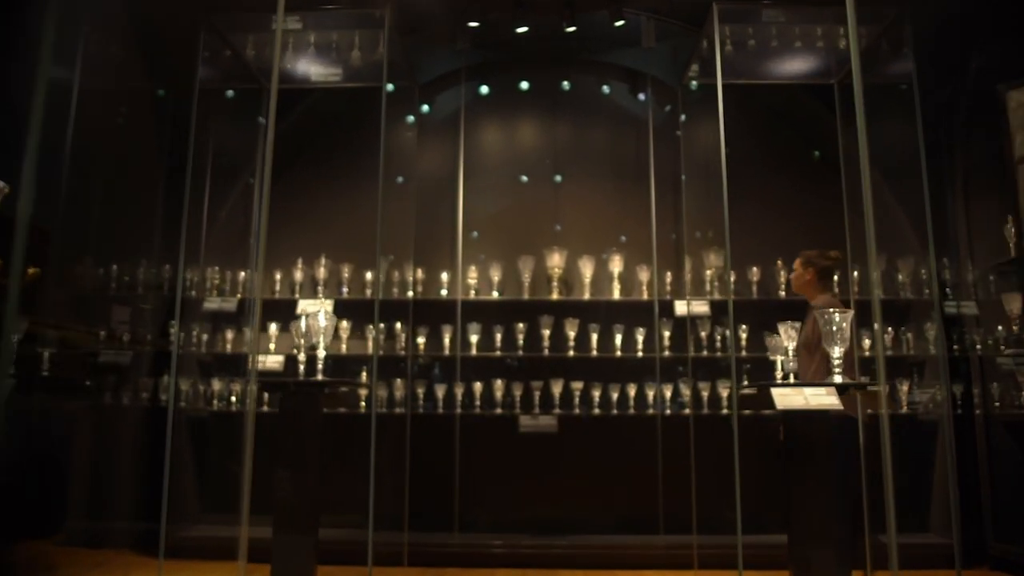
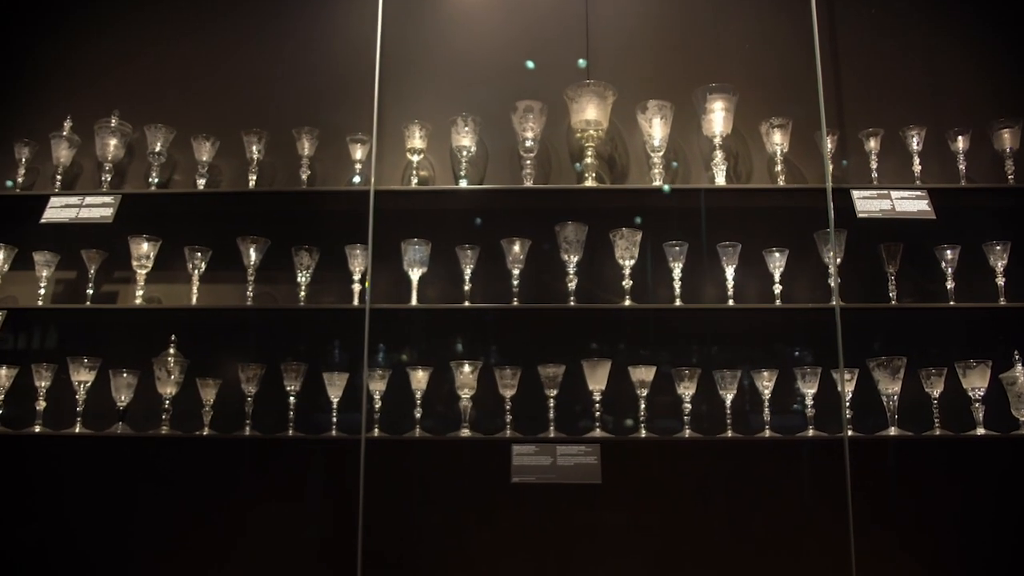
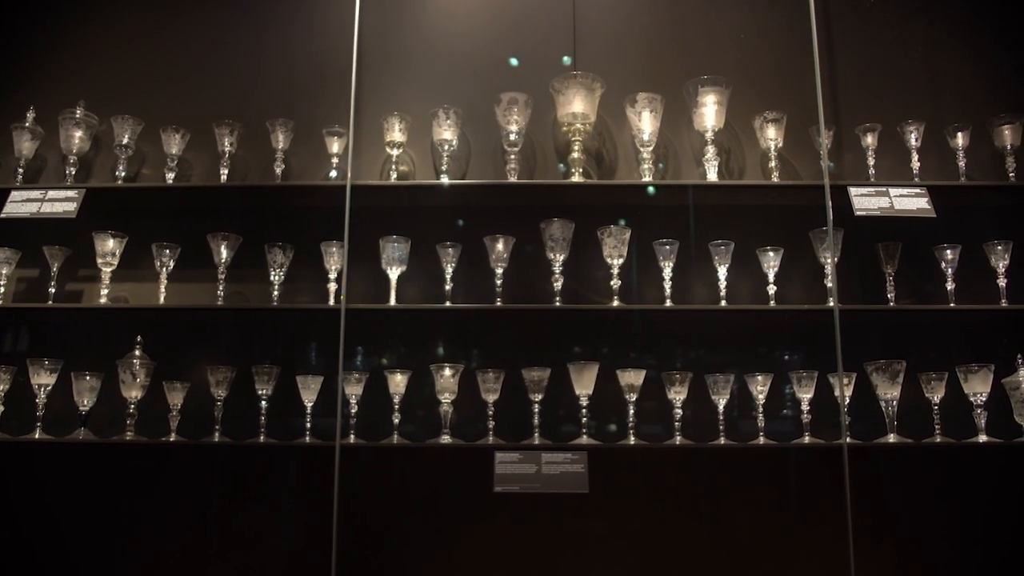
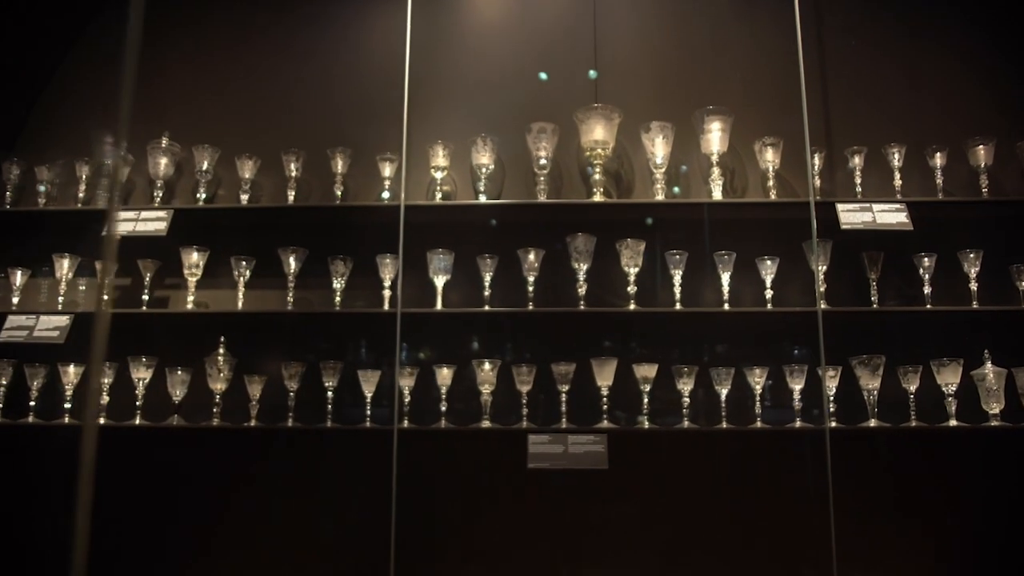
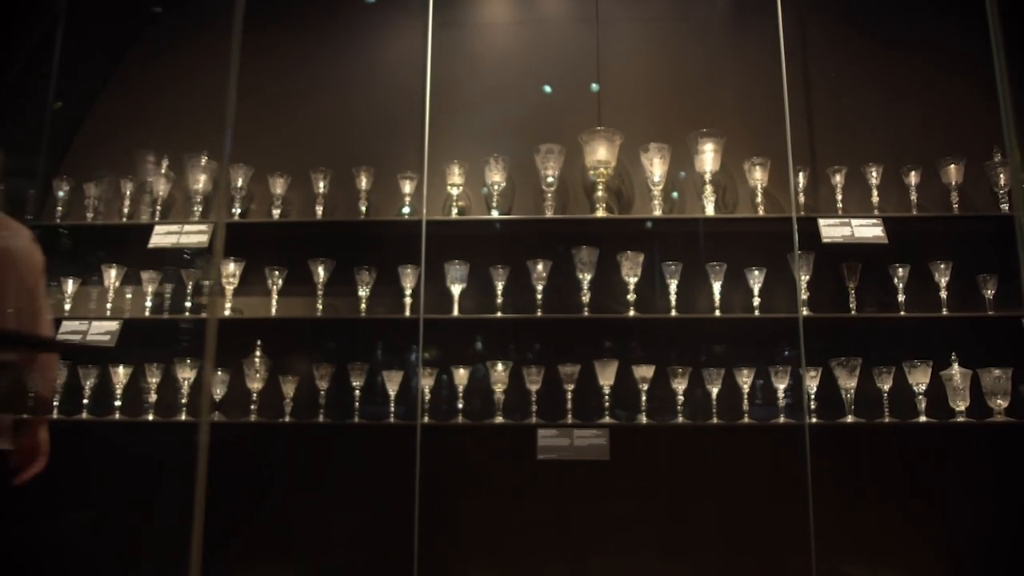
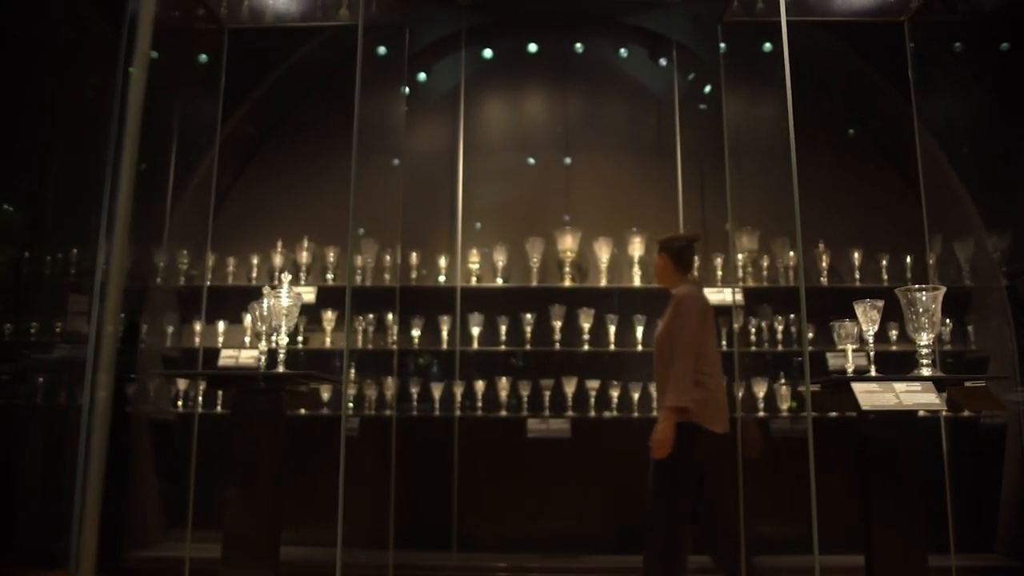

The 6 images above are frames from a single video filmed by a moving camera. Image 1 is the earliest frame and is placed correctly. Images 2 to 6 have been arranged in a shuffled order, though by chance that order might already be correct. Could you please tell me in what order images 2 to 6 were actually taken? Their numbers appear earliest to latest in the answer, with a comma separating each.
6, 5, 4, 2, 3
